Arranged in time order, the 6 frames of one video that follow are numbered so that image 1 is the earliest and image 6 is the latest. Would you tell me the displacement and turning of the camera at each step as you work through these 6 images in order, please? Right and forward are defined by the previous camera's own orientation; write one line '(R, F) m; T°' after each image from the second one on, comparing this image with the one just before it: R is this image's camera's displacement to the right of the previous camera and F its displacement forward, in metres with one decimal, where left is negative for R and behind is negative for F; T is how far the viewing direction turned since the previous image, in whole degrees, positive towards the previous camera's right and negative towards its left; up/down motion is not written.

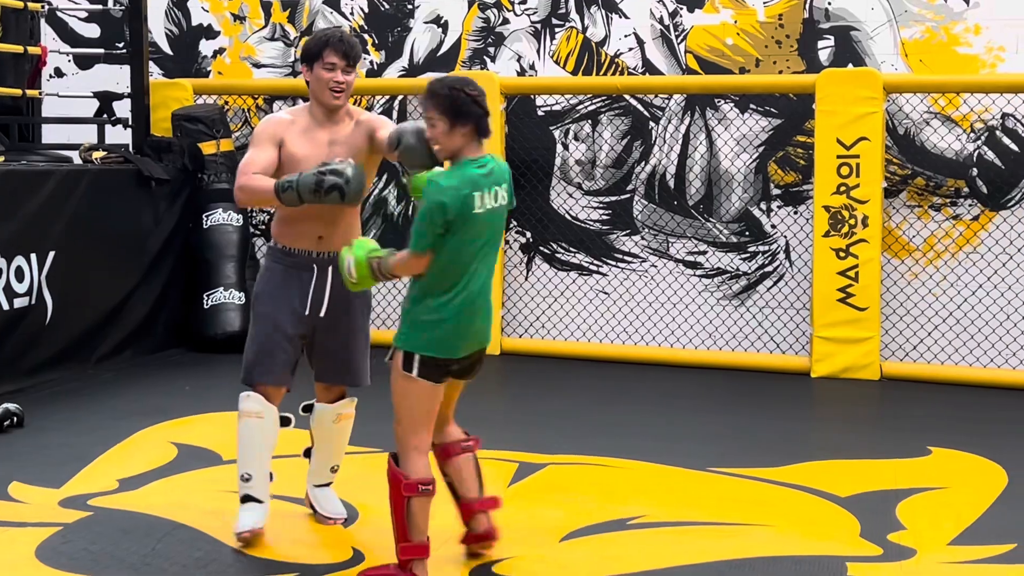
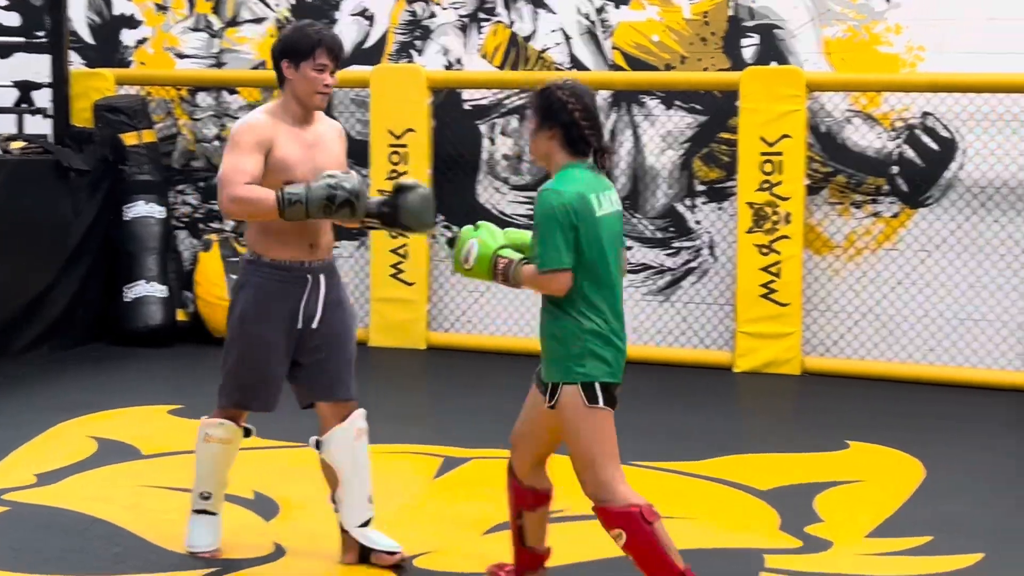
(0.0, 0.0) m; +3°
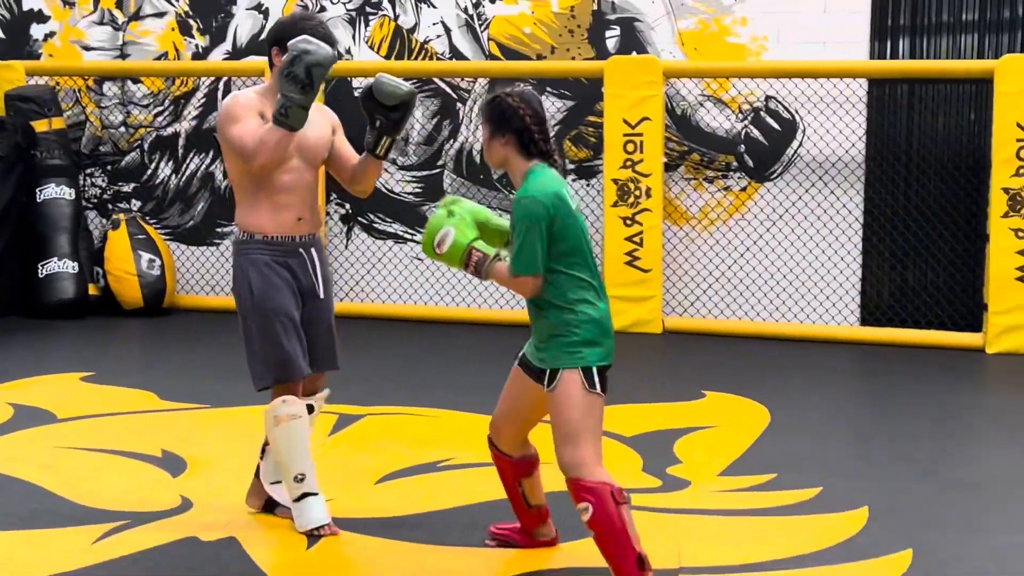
(+0.1, -0.4) m; +4°
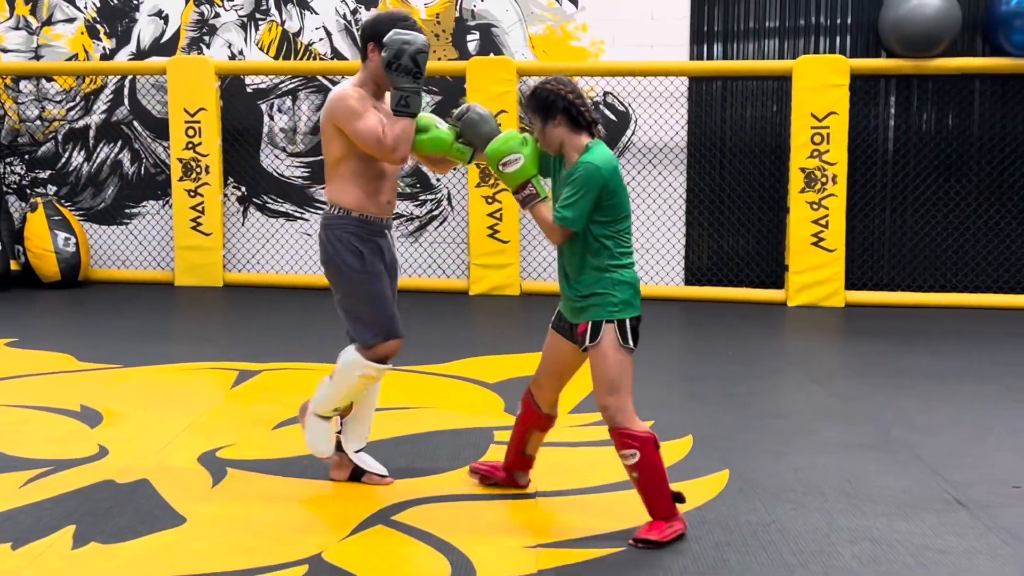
(0.0, -0.8) m; +6°
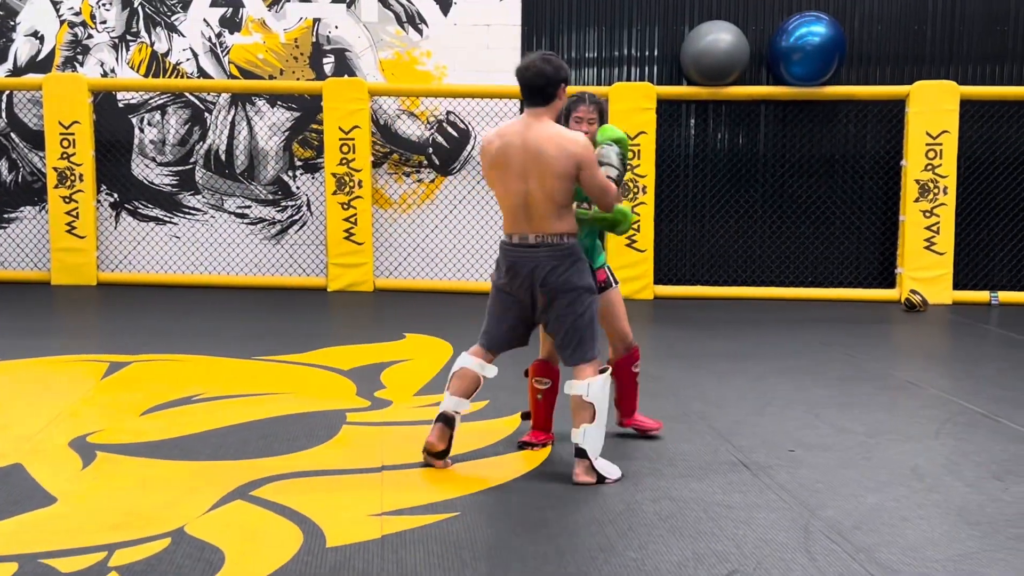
(-0.3, -0.7) m; +9°
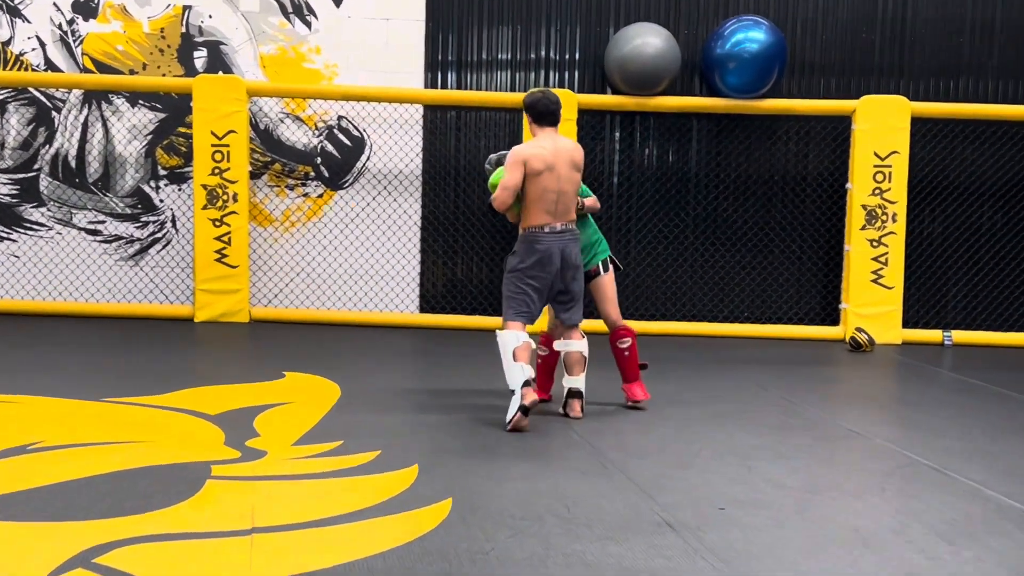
(-0.1, +0.8) m; +5°
